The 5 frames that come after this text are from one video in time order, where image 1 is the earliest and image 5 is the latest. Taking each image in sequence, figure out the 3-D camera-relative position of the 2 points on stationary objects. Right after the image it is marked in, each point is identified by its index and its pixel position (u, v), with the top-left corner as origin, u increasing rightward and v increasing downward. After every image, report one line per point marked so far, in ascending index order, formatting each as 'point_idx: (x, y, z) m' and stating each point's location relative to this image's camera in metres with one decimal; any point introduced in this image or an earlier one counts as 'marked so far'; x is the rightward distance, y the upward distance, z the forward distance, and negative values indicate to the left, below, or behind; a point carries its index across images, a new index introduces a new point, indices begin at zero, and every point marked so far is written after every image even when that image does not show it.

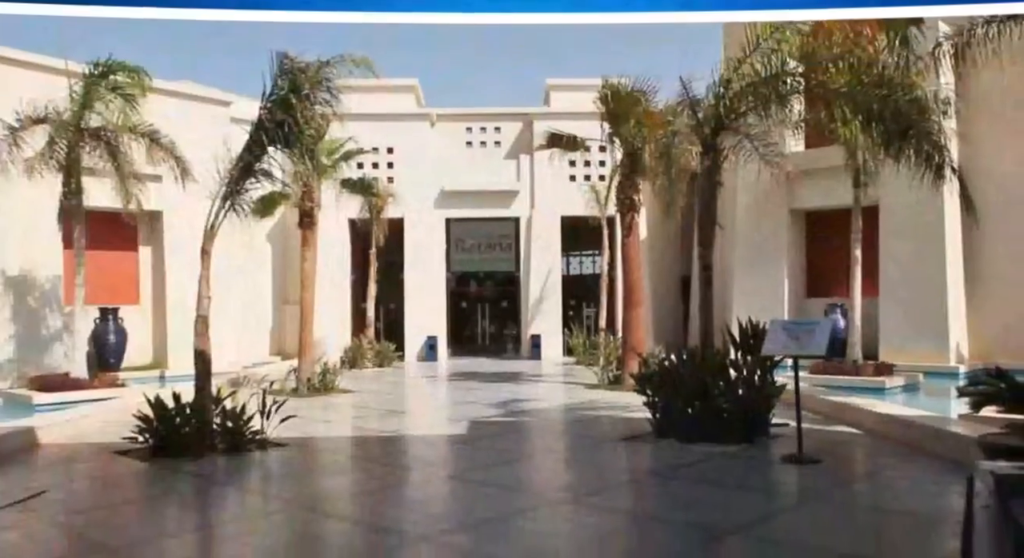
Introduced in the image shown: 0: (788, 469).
0: (+2.2, -1.6, +6.0) m
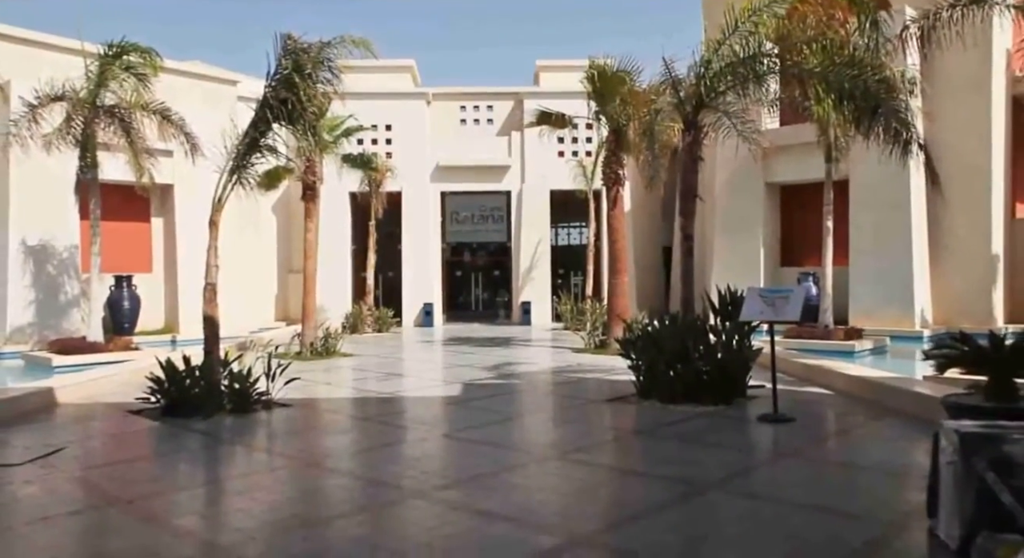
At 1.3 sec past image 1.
0: (+2.2, -1.3, +6.8) m
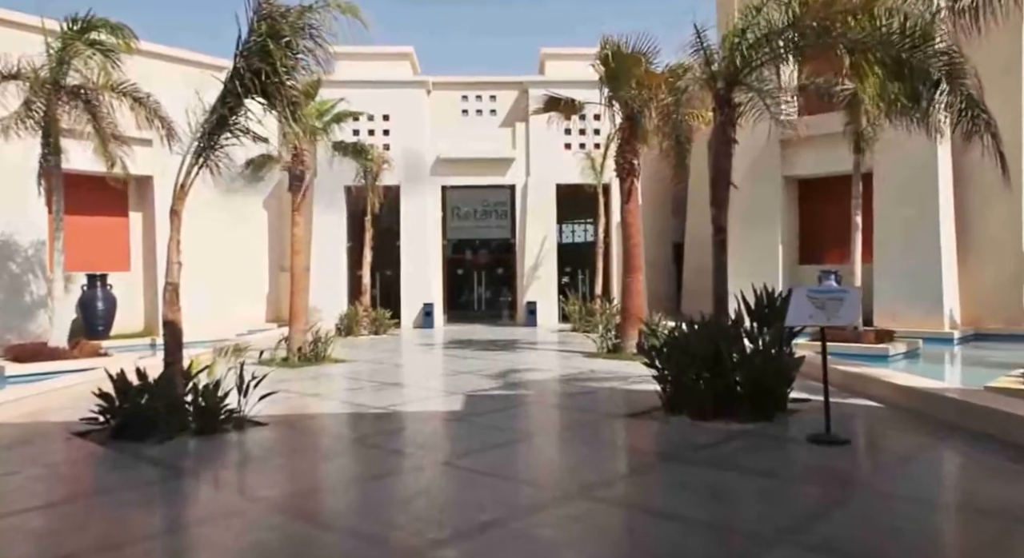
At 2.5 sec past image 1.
0: (+2.2, -1.3, +5.8) m
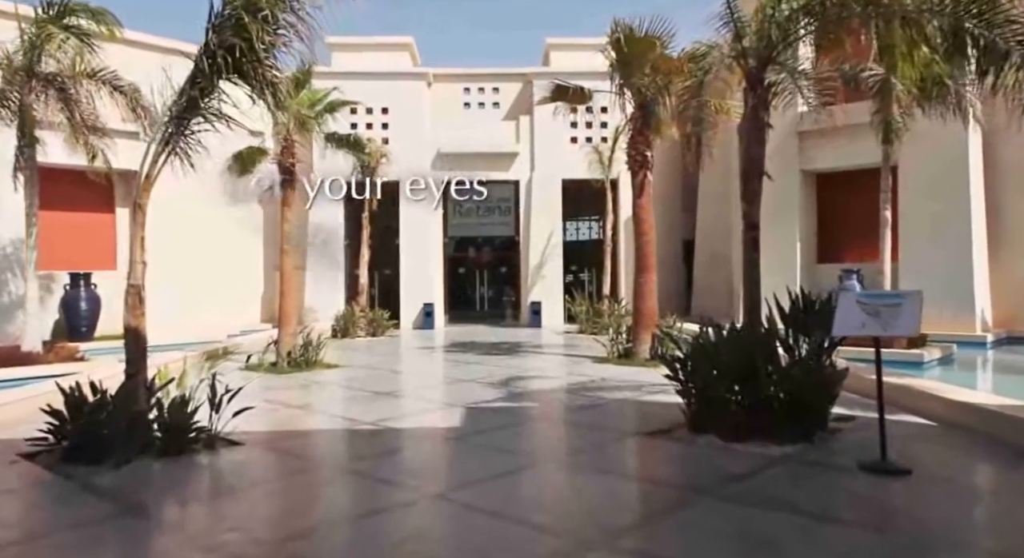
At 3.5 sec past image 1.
0: (+2.3, -1.3, +5.0) m
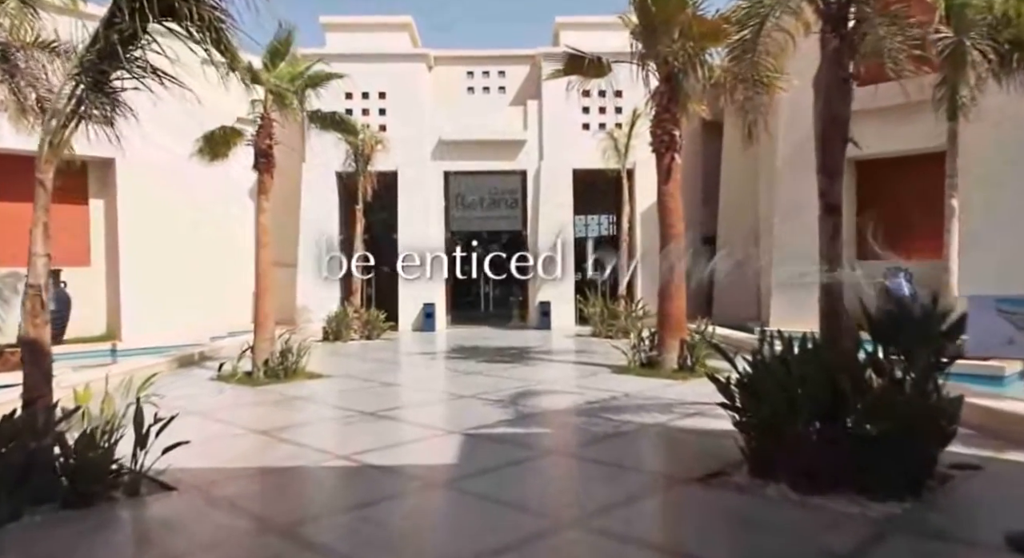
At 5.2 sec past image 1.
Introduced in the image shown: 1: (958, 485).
0: (+2.3, -1.3, +3.7) m
1: (+2.6, -1.2, +4.5) m
